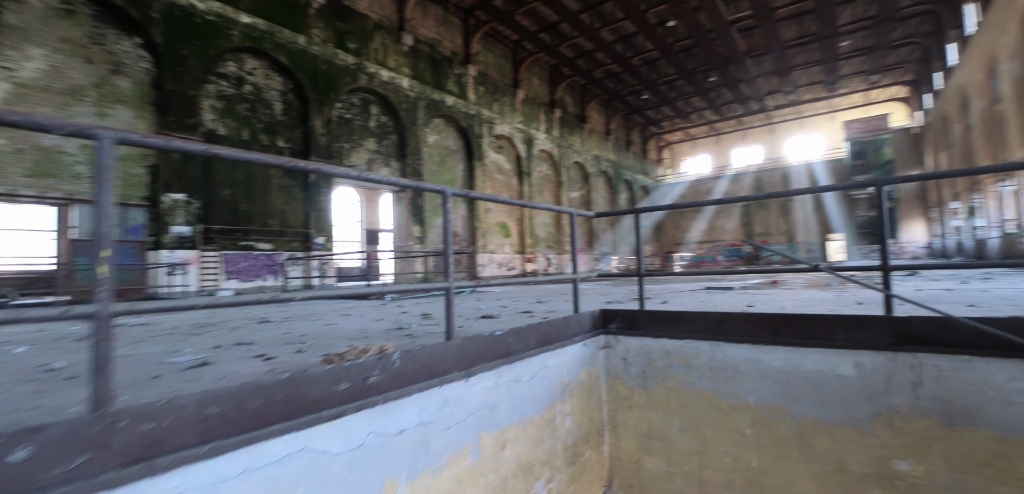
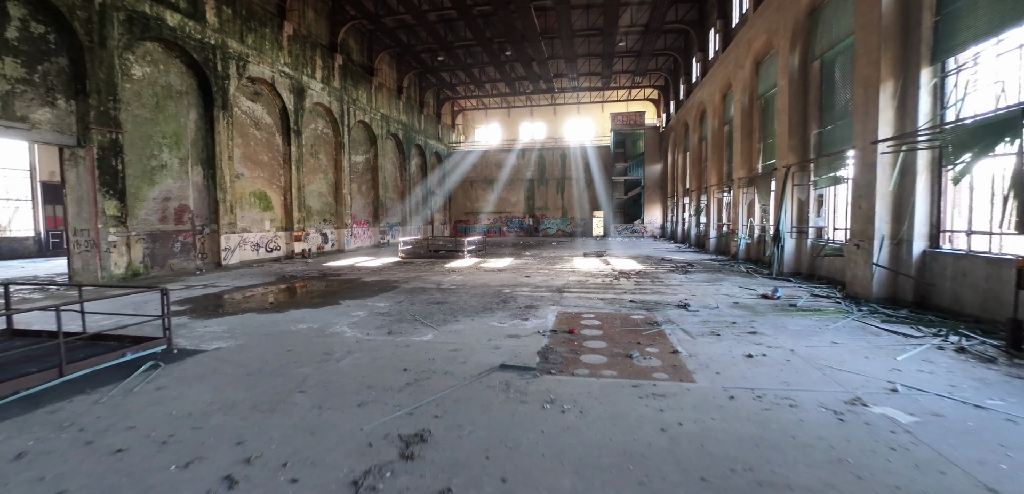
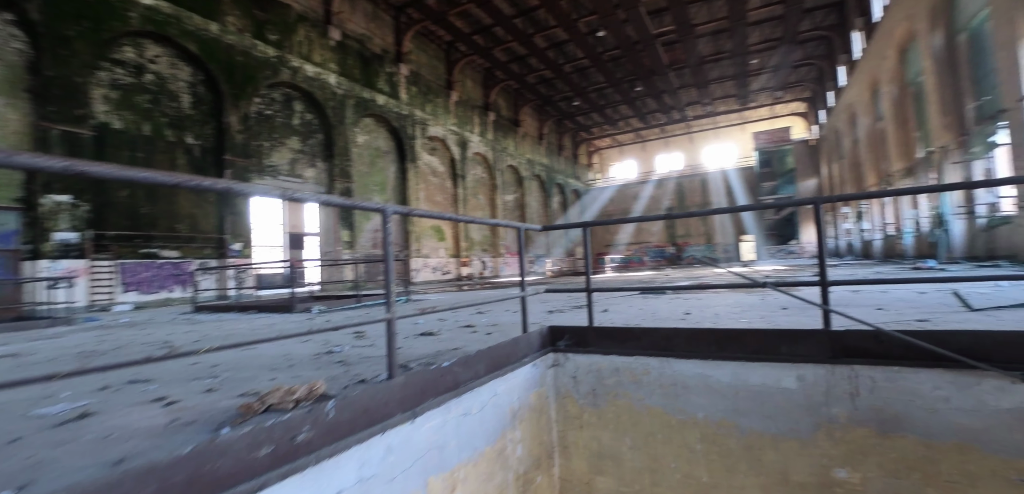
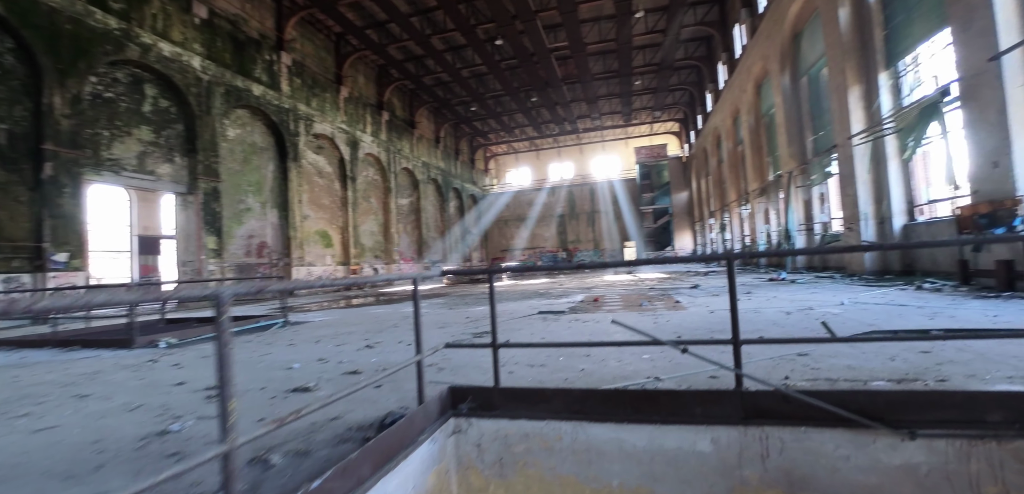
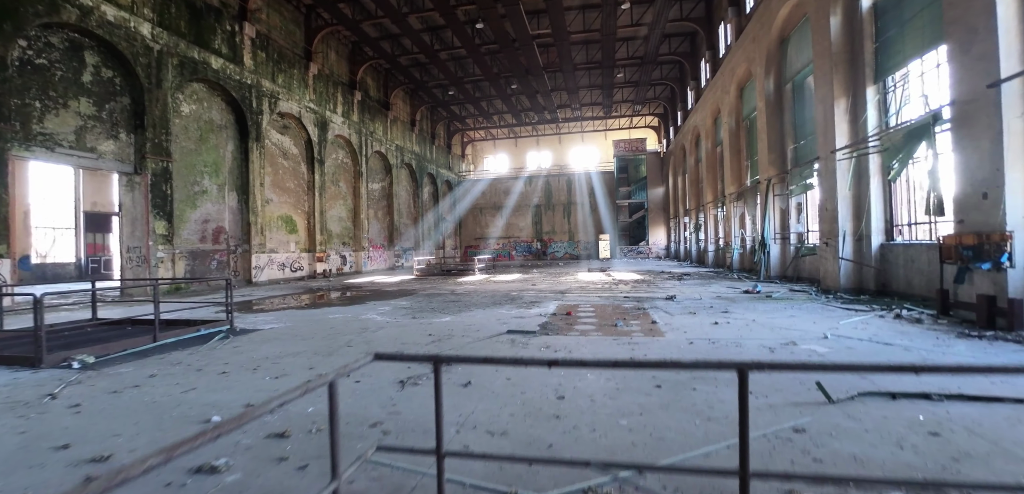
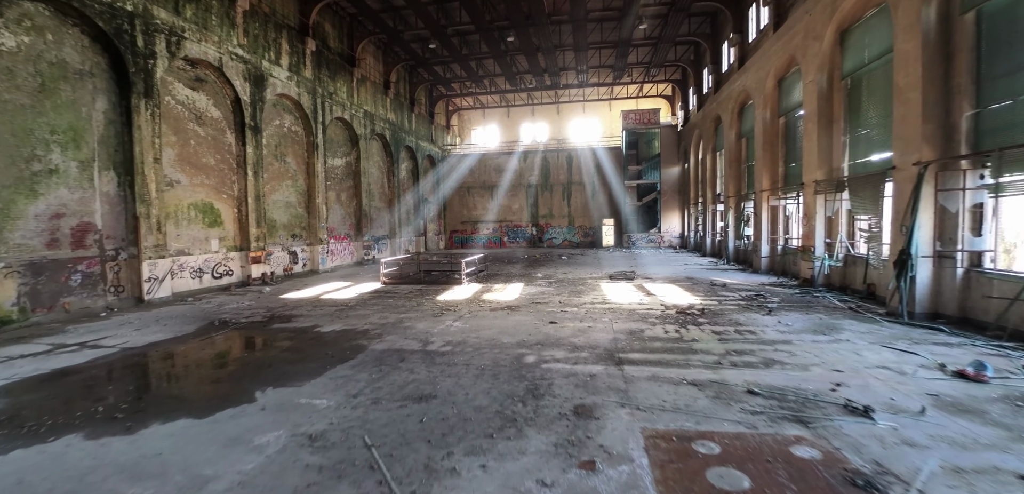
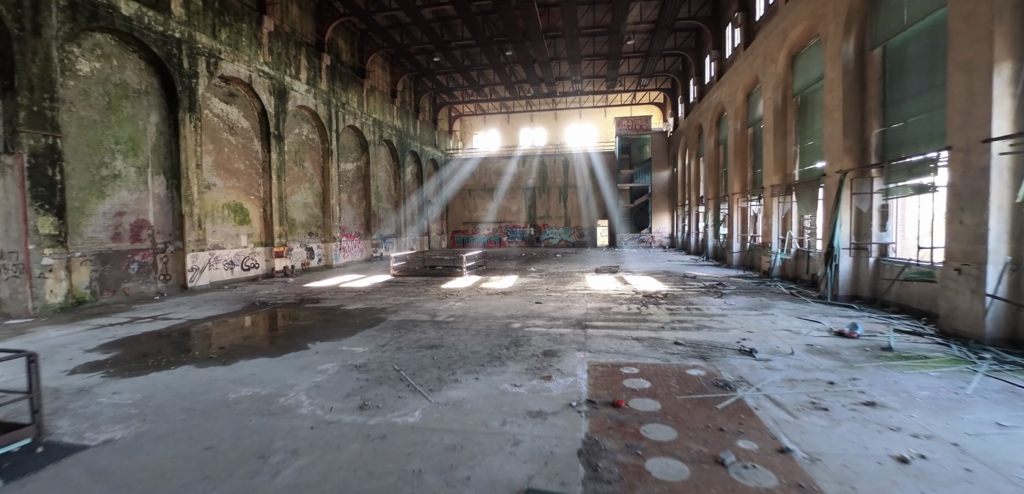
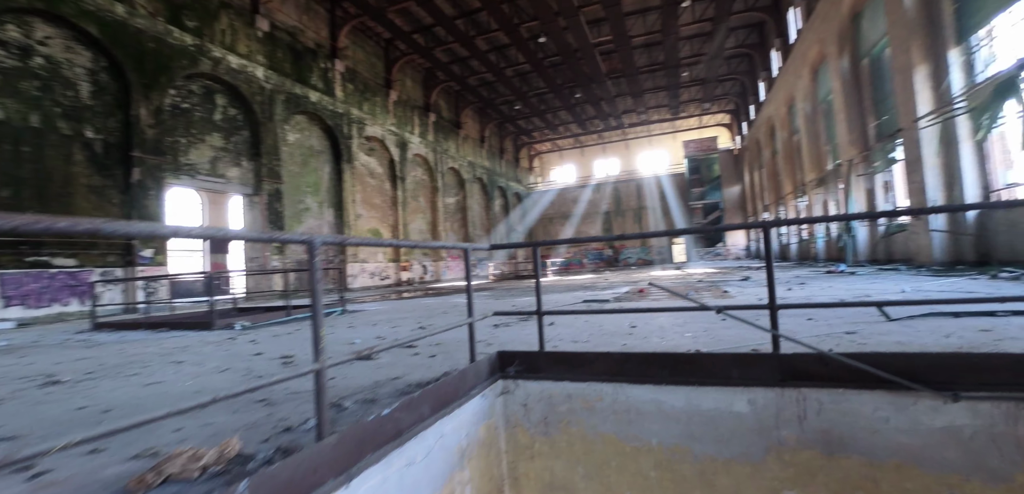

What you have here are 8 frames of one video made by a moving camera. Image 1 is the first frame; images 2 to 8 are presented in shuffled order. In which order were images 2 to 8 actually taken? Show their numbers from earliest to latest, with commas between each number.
3, 8, 4, 5, 2, 7, 6
